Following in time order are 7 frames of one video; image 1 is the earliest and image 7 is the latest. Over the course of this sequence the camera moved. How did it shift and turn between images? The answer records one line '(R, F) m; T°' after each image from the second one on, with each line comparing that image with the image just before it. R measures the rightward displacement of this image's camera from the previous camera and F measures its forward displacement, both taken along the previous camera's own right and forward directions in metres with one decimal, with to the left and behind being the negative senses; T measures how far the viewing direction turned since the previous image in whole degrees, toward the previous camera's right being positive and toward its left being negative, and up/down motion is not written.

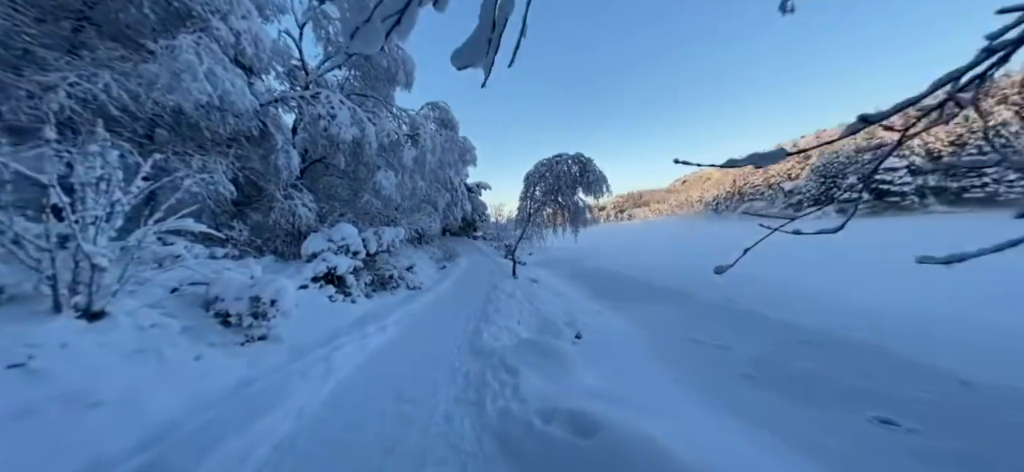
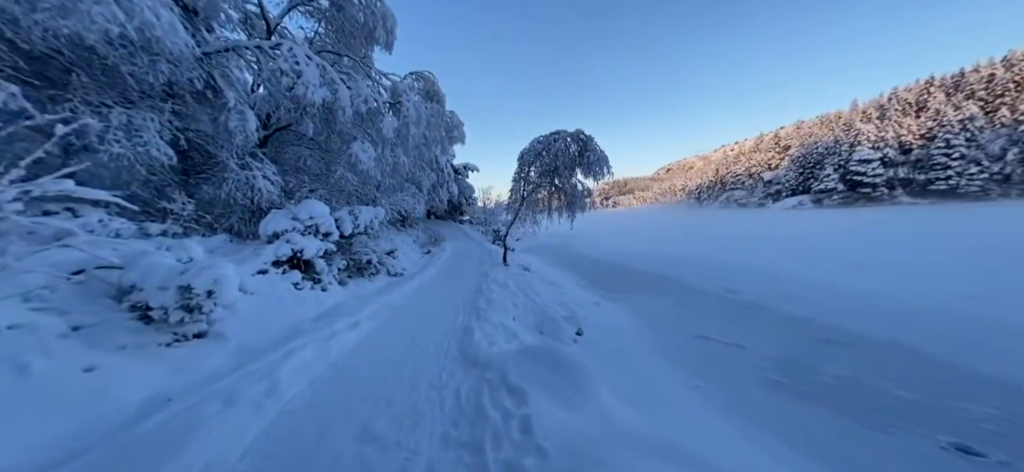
(-0.2, +0.7) m; +3°
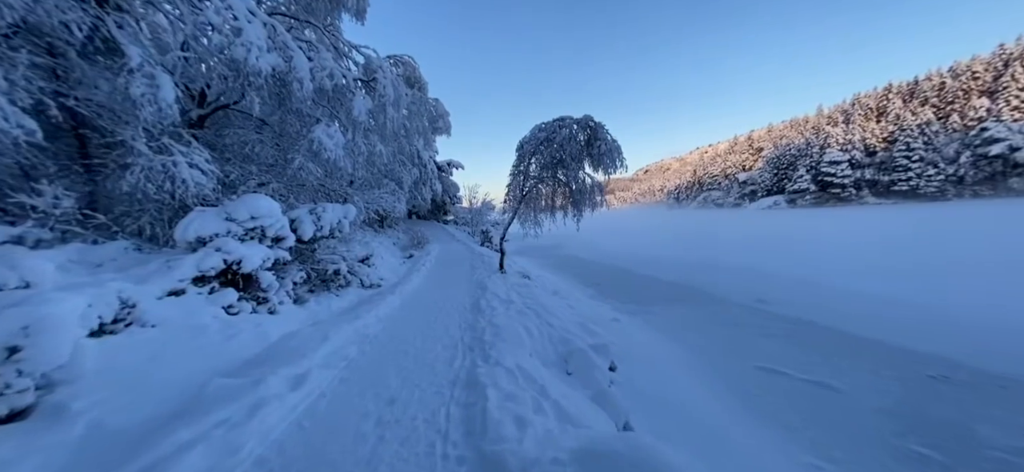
(-0.4, +1.2) m; +4°
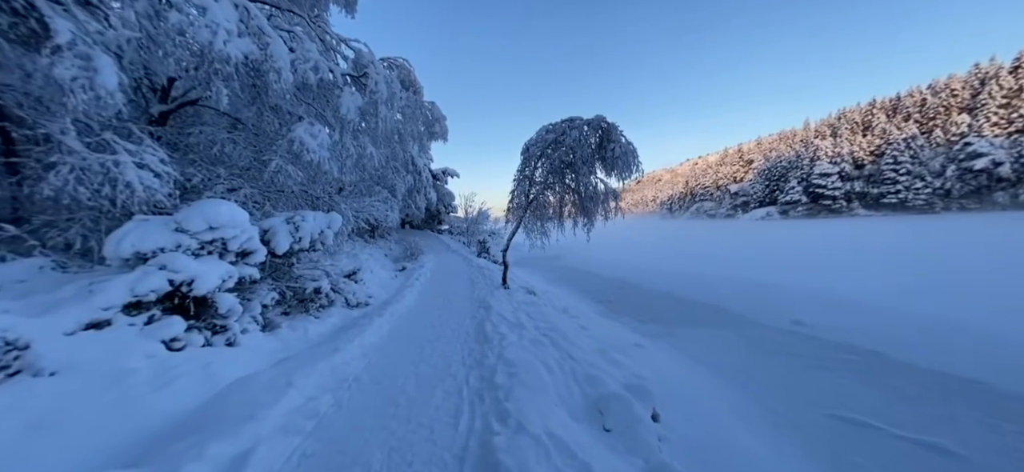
(-0.3, +0.7) m; +1°
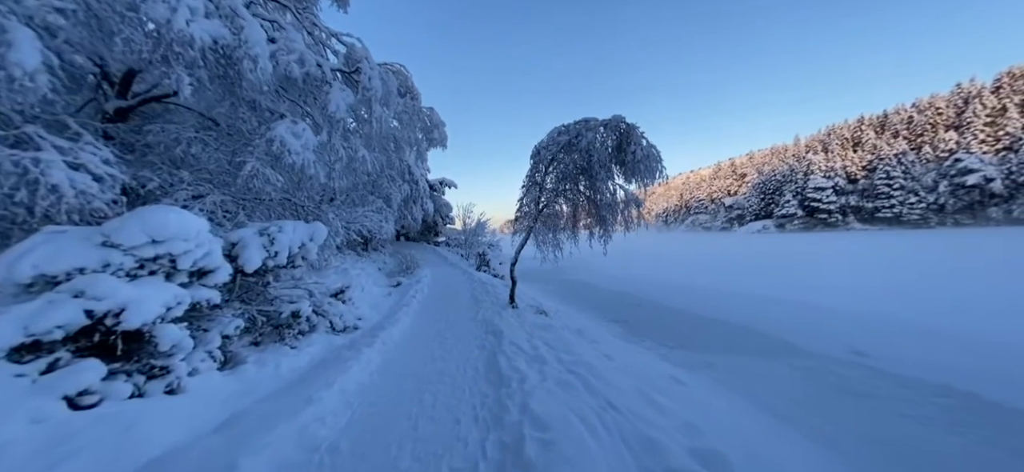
(-0.3, +0.7) m; +1°
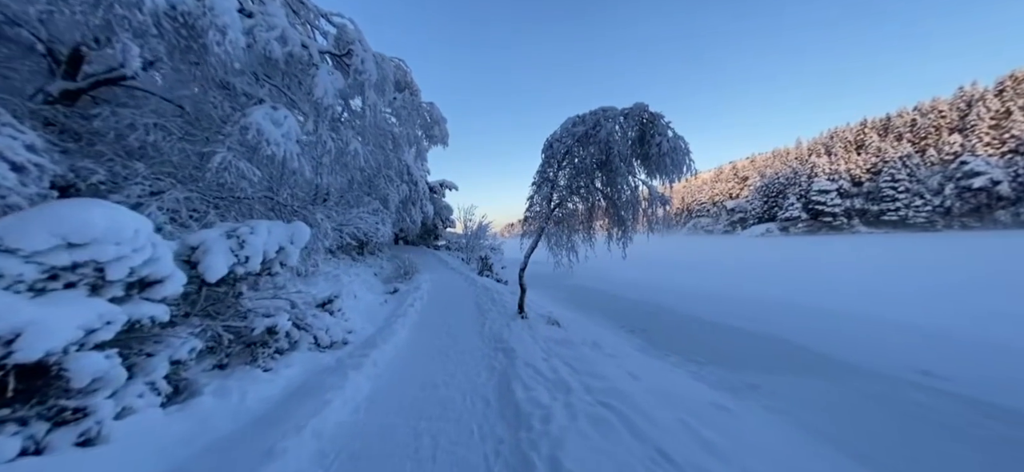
(-0.2, +0.7) m; 0°
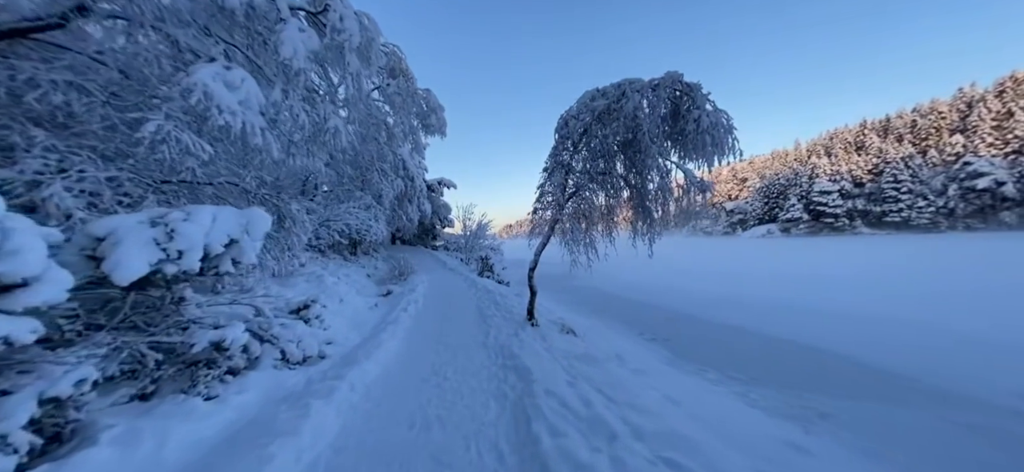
(-0.2, +0.9) m; +1°
